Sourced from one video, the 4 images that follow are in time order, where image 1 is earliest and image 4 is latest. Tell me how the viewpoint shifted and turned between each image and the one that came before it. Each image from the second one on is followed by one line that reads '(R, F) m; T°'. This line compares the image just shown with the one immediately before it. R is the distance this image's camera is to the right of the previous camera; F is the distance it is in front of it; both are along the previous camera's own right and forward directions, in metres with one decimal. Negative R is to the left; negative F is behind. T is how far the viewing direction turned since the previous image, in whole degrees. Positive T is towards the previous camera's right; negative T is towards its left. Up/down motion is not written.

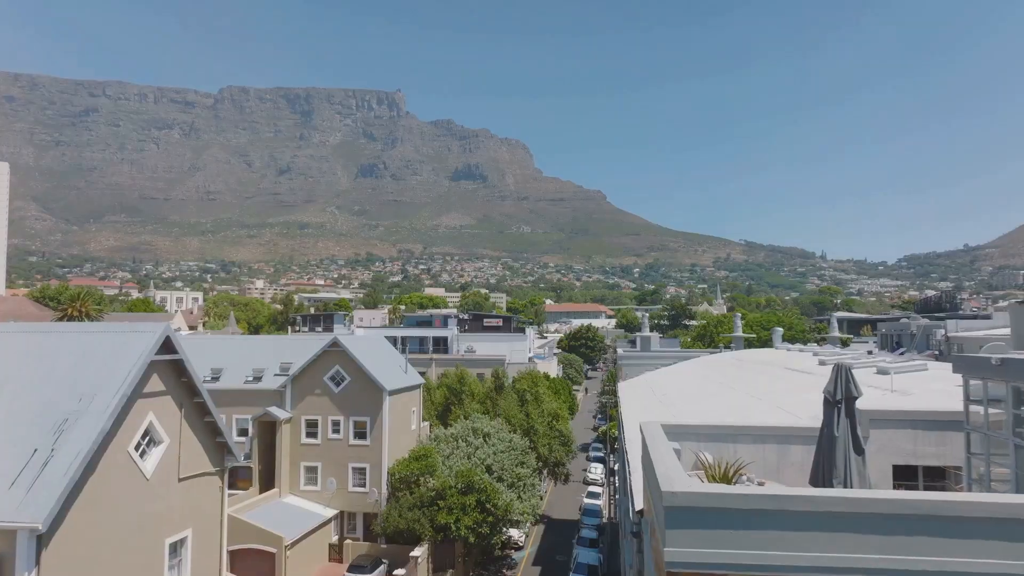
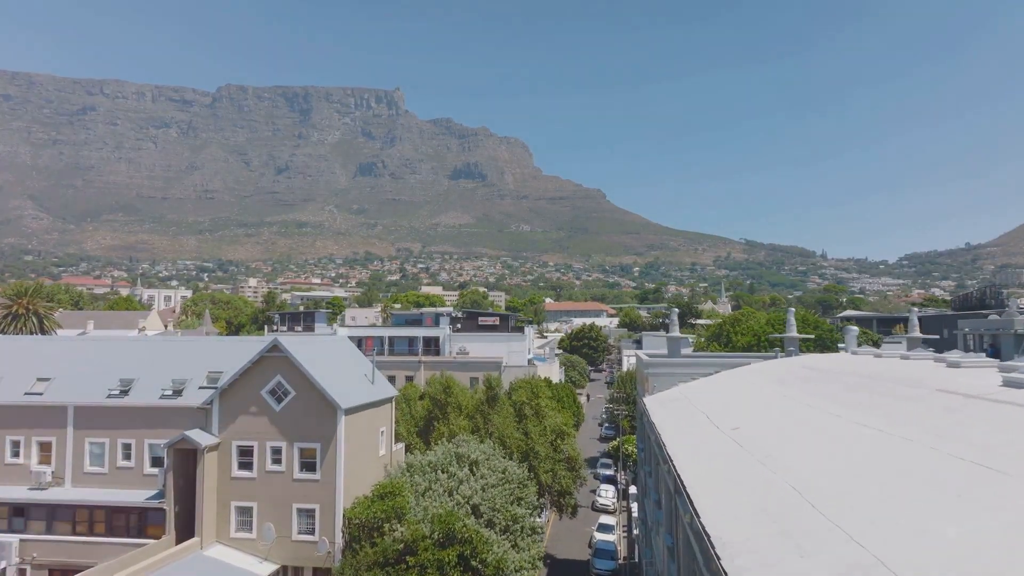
(+0.2, +6.5) m; 0°
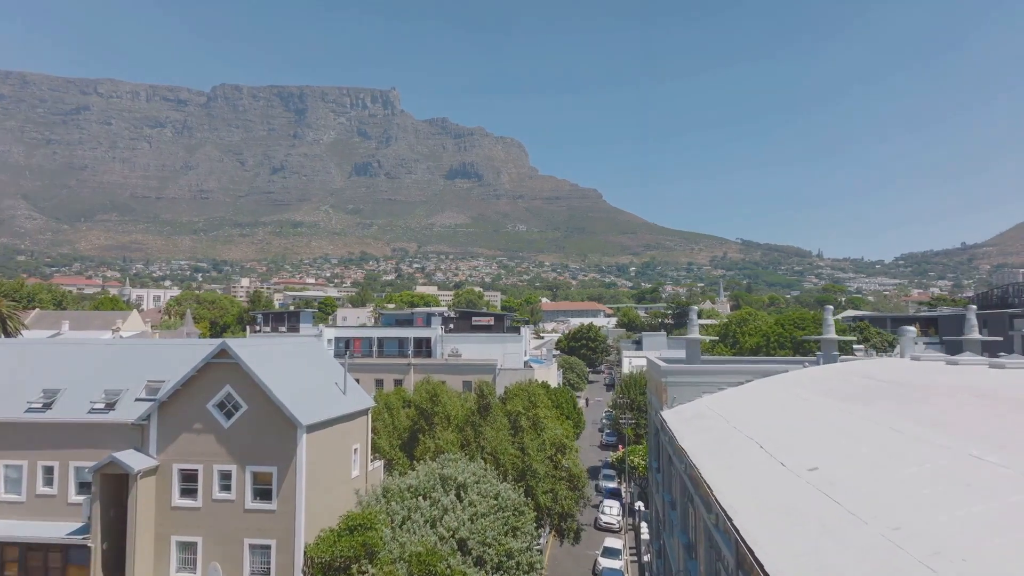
(+0.1, +3.4) m; 0°
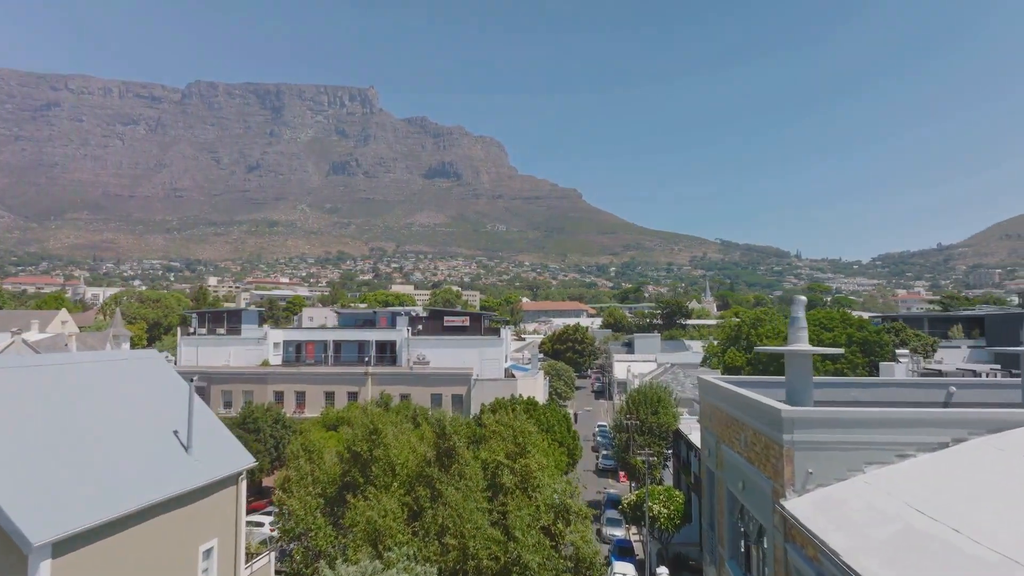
(+0.1, +9.3) m; +2°
